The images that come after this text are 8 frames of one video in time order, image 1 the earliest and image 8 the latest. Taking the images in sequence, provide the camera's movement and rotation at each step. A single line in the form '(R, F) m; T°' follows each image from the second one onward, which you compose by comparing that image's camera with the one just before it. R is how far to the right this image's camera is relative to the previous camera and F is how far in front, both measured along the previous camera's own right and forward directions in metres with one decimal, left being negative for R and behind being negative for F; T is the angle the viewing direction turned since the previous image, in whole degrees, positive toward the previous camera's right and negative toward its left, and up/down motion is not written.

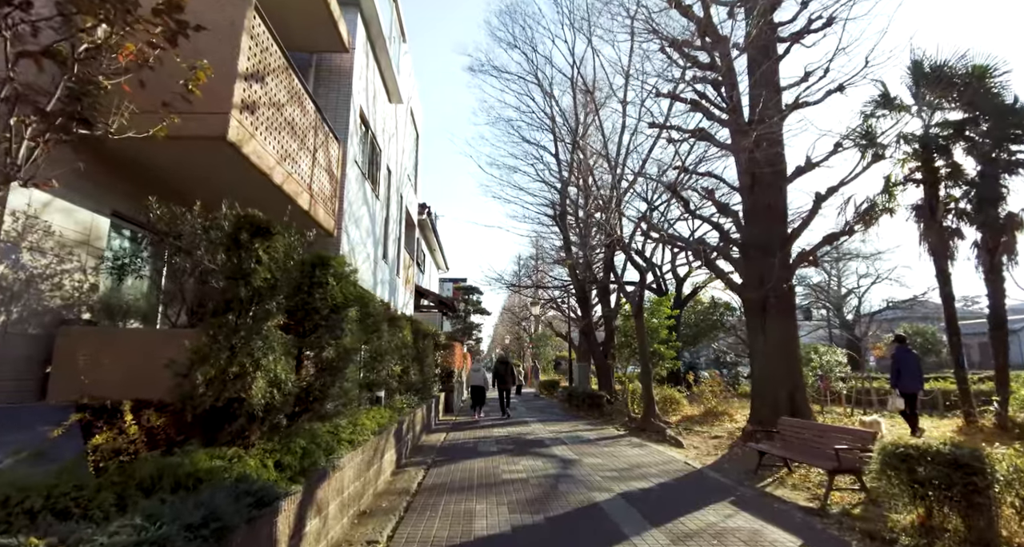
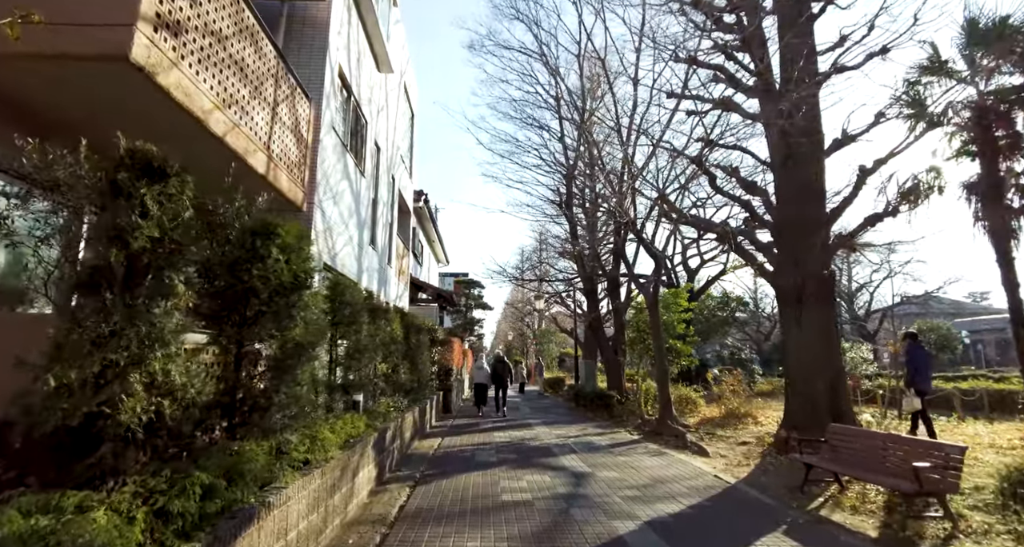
(0.0, +1.5) m; 0°
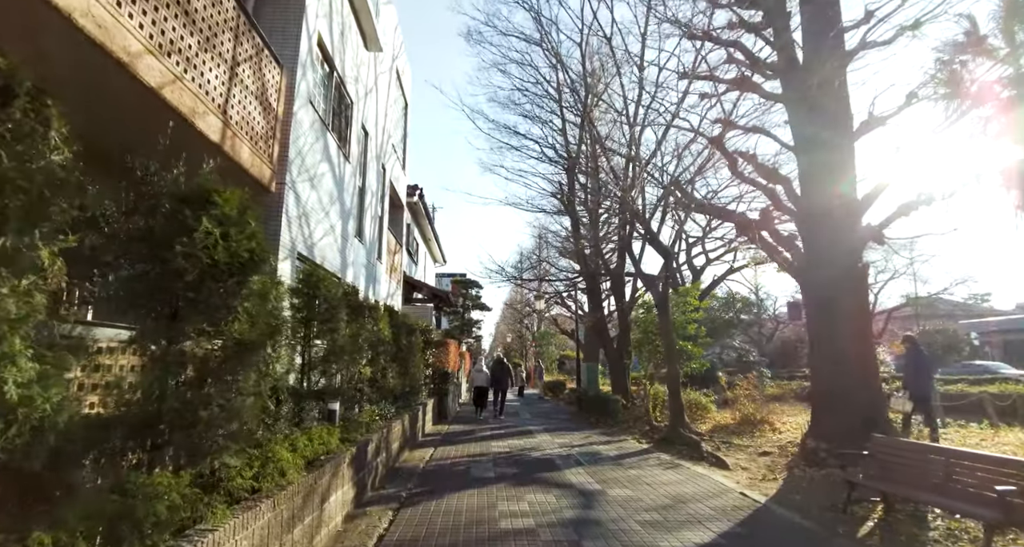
(0.0, +1.1) m; 0°
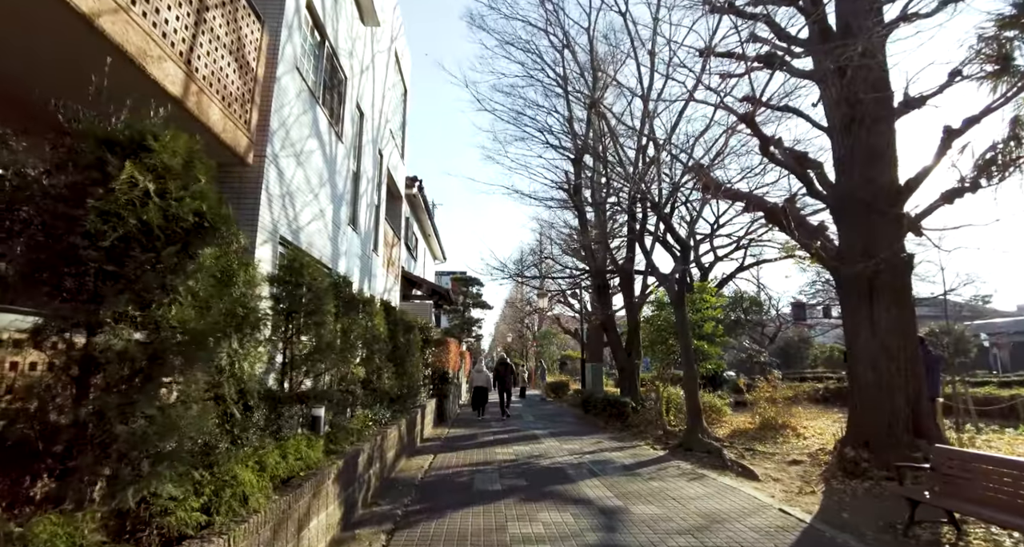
(-0.1, +1.0) m; 0°
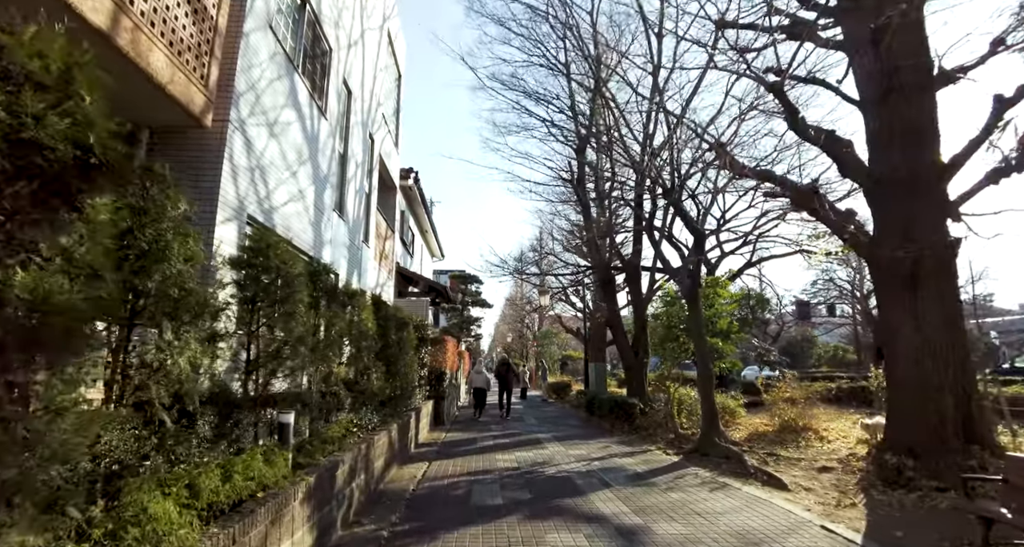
(0.0, +0.9) m; 0°
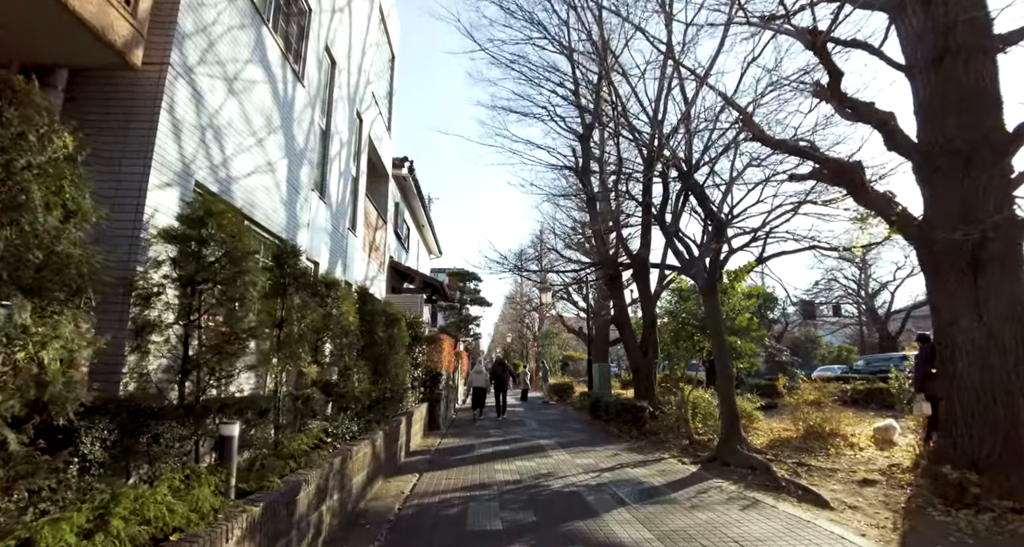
(0.0, +1.1) m; 0°
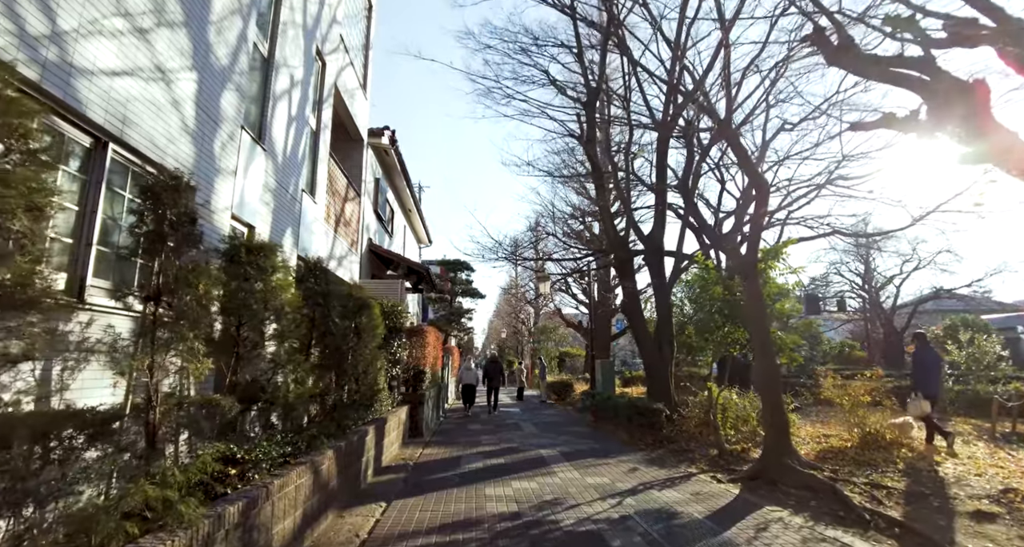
(0.0, +2.1) m; +1°
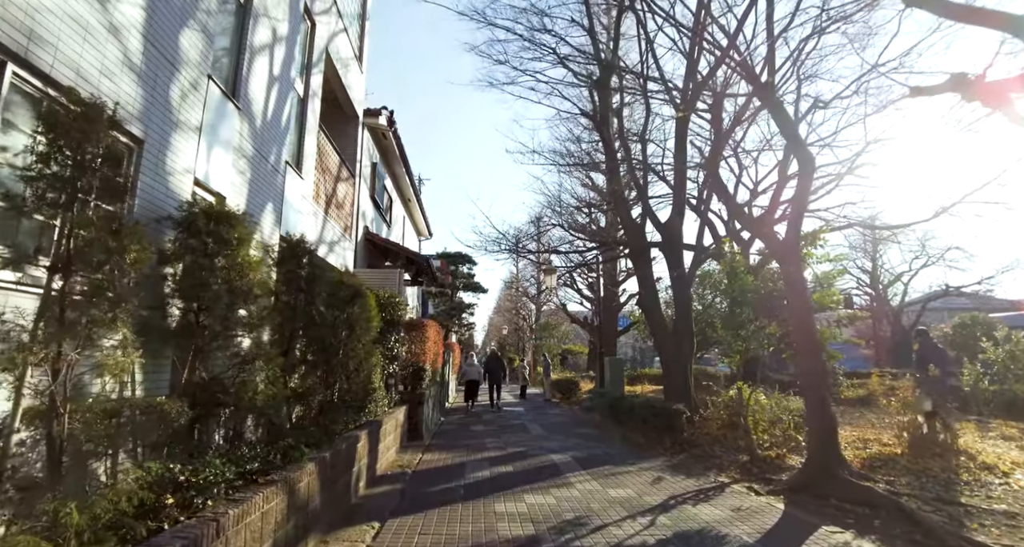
(-0.2, +1.0) m; 0°
